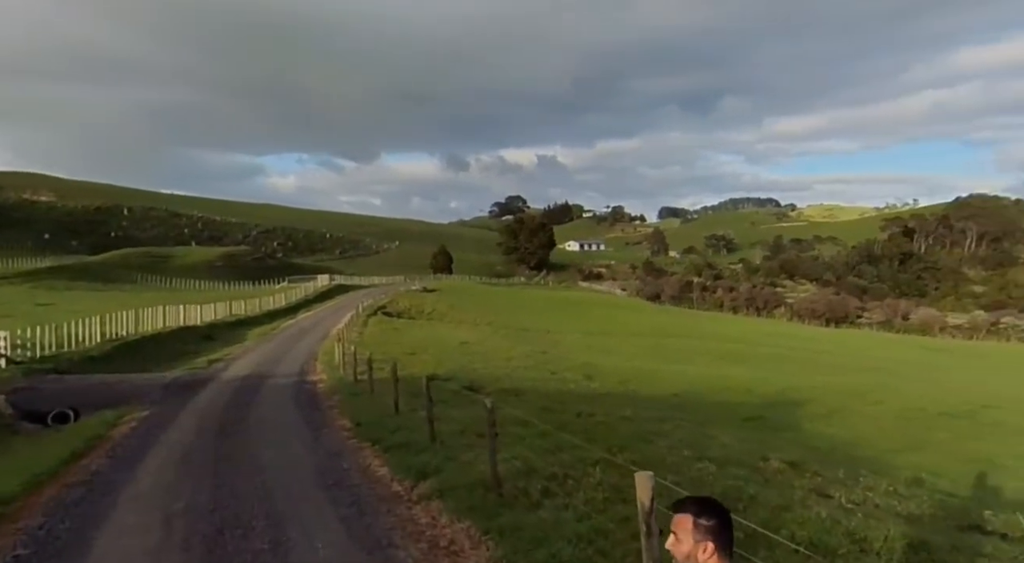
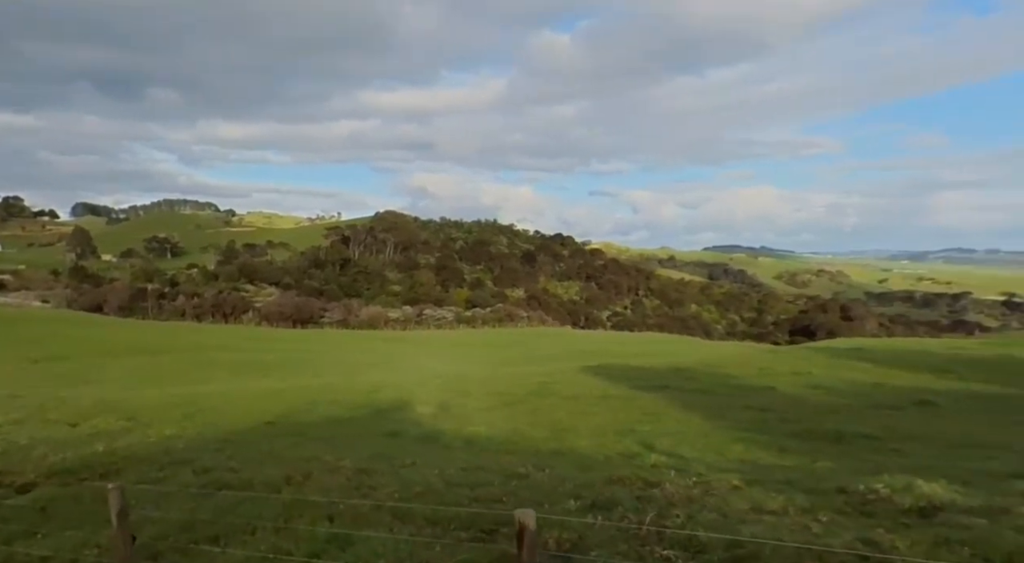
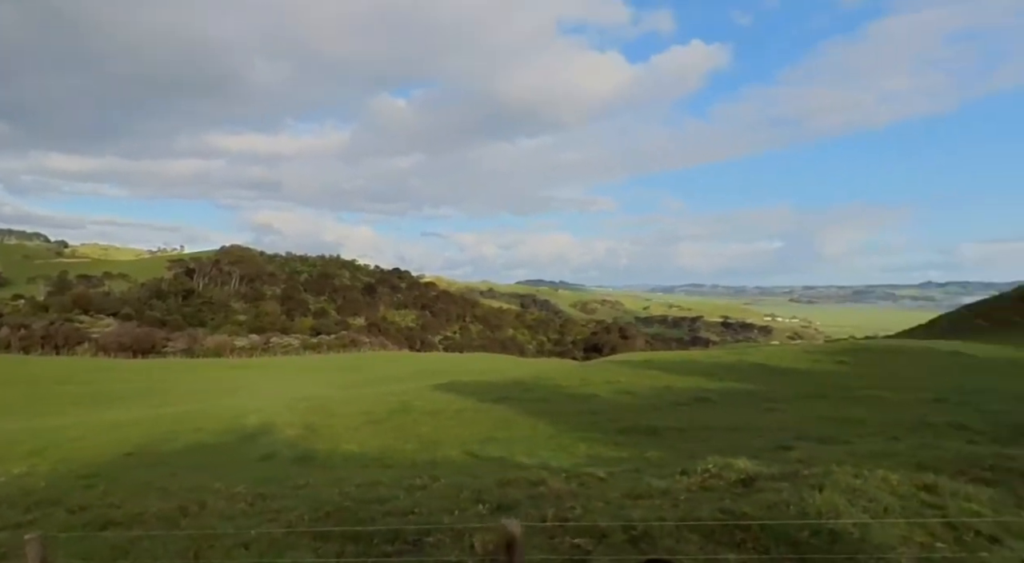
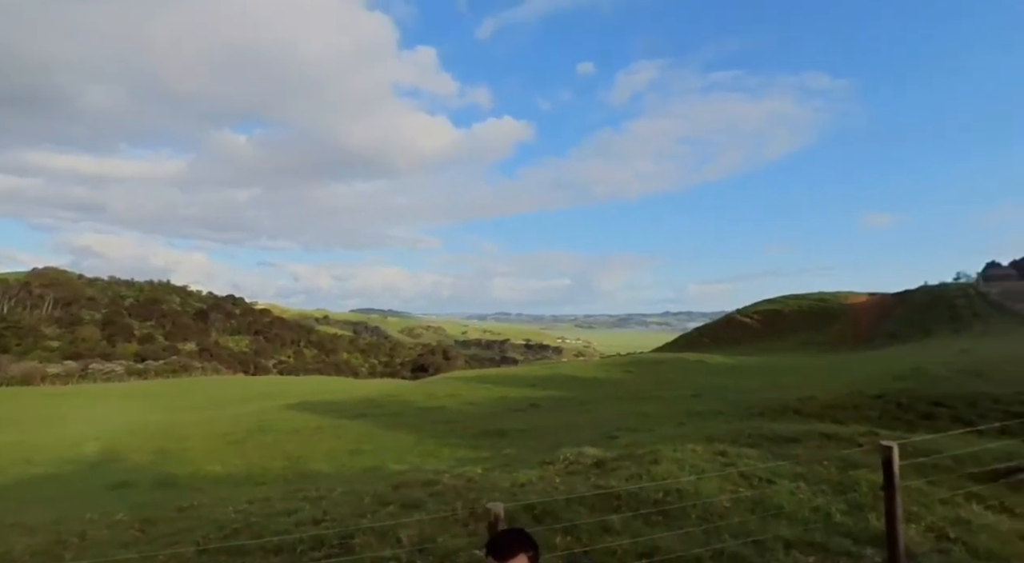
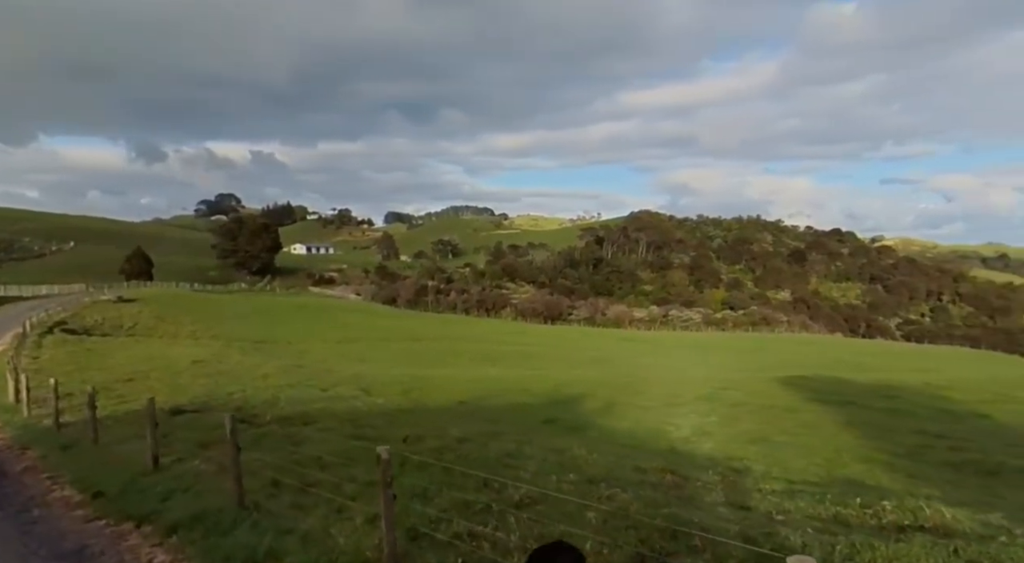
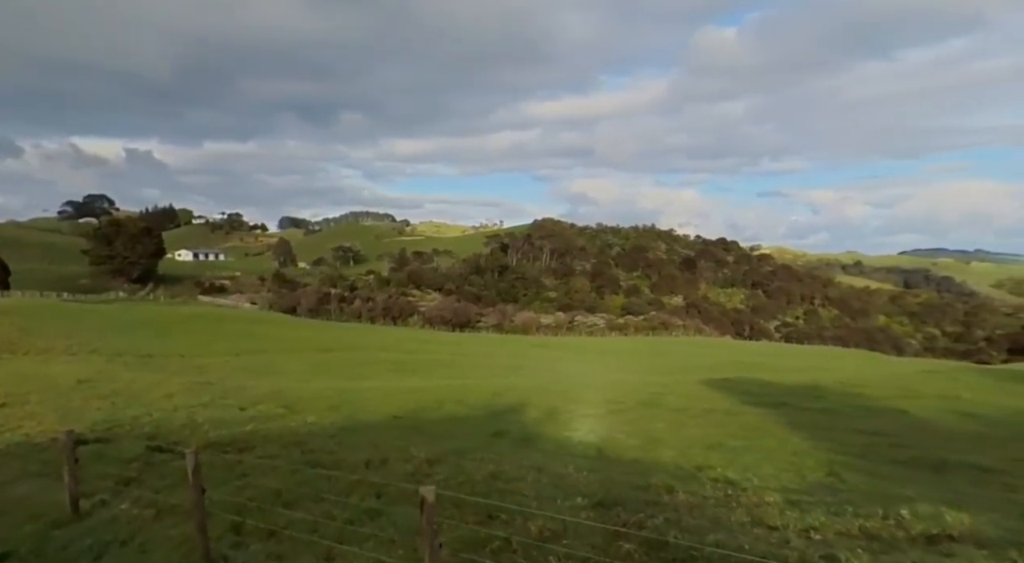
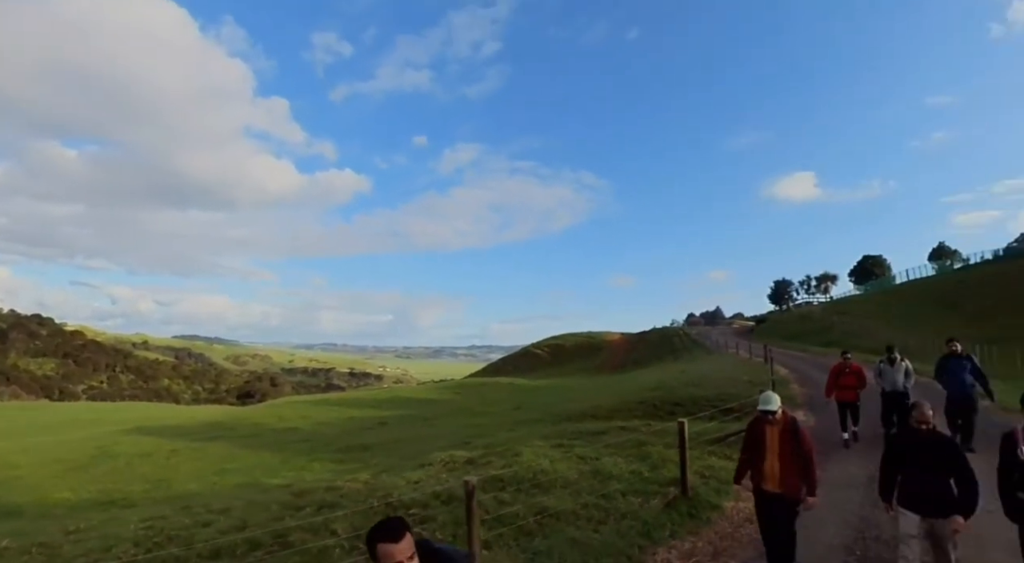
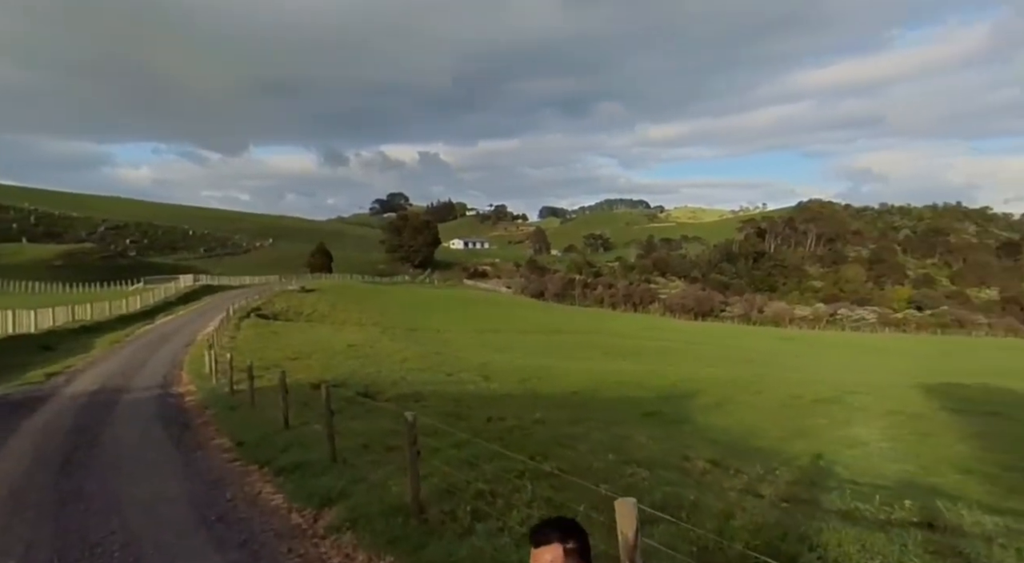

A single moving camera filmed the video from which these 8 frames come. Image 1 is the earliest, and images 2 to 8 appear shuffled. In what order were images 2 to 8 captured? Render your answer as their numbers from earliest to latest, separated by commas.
8, 5, 6, 2, 3, 4, 7
